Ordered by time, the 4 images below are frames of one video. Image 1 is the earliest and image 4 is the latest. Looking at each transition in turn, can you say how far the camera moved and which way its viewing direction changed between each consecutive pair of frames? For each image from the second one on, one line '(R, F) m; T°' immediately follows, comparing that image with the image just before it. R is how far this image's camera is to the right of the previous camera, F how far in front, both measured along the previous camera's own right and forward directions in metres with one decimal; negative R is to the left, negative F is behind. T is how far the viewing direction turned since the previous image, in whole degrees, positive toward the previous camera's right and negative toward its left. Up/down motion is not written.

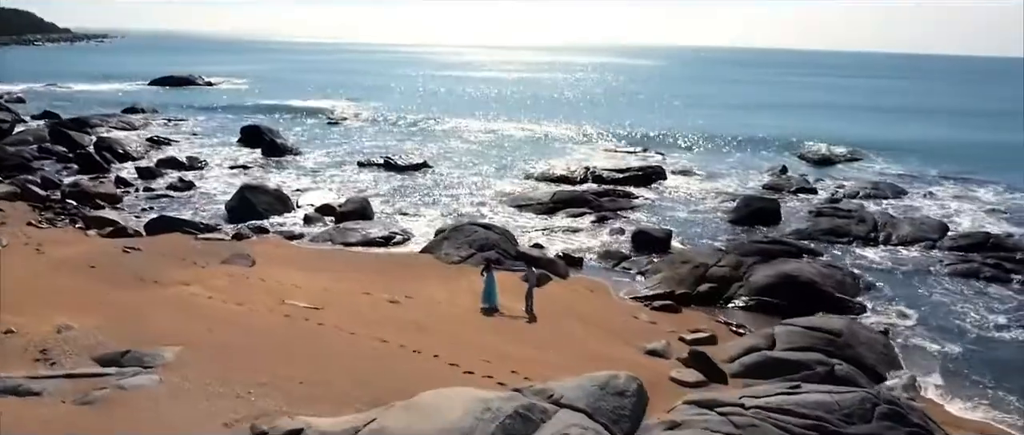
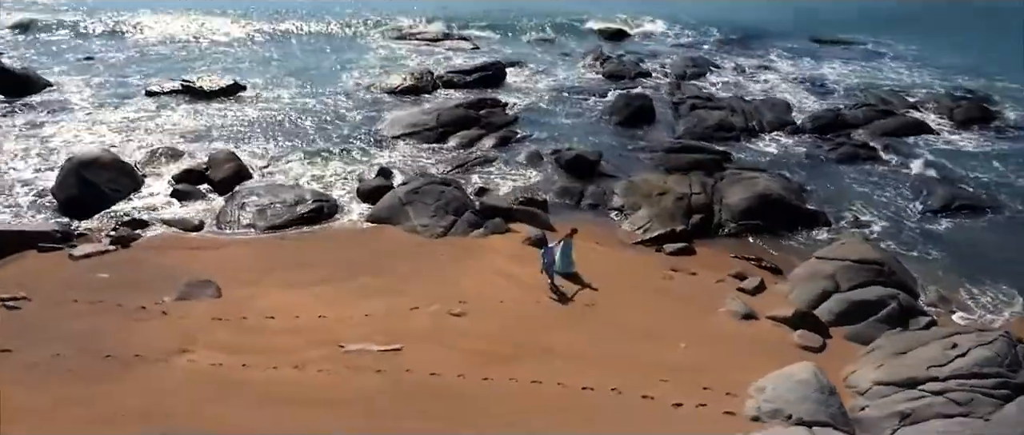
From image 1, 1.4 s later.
(-5.9, +3.2) m; +23°
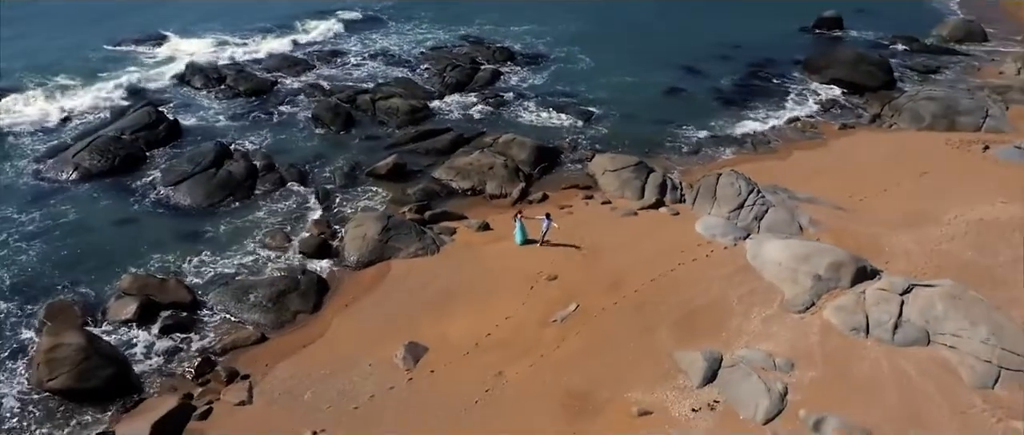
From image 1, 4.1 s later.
(-14.2, +0.1) m; +46°
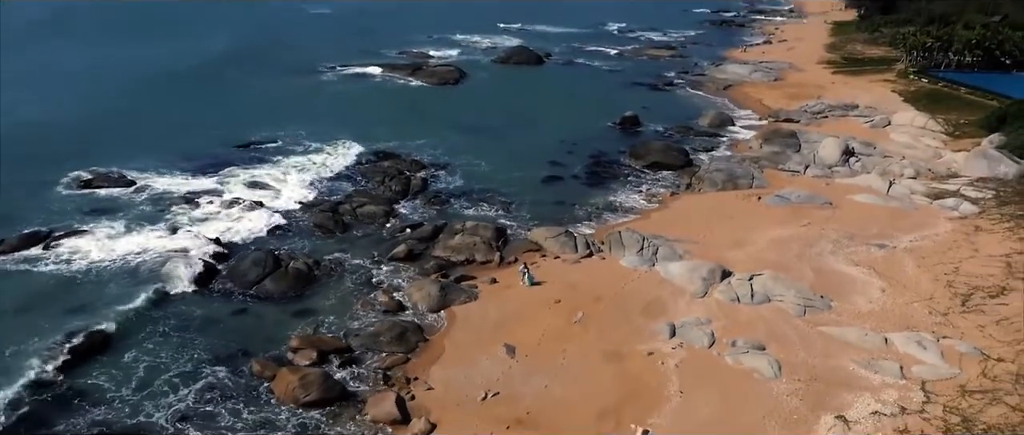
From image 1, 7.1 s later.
(-9.3, -10.7) m; +17°
